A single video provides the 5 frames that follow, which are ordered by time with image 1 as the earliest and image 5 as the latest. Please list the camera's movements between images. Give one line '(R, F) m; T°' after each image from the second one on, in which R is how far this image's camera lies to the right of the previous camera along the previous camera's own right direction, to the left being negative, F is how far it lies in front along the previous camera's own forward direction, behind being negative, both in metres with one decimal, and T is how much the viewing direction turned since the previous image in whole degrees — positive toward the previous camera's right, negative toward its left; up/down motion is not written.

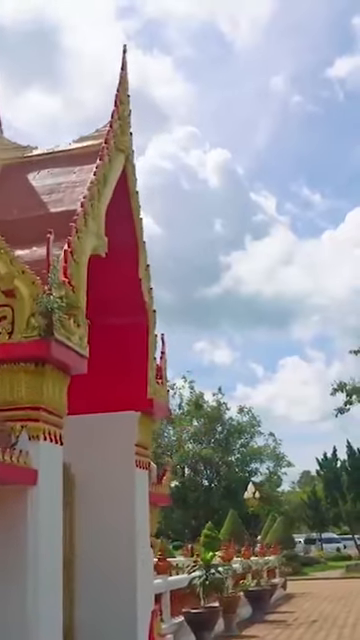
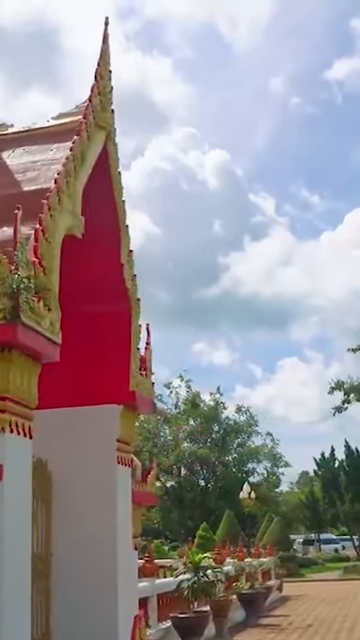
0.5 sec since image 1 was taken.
(+0.1, +0.5) m; 0°
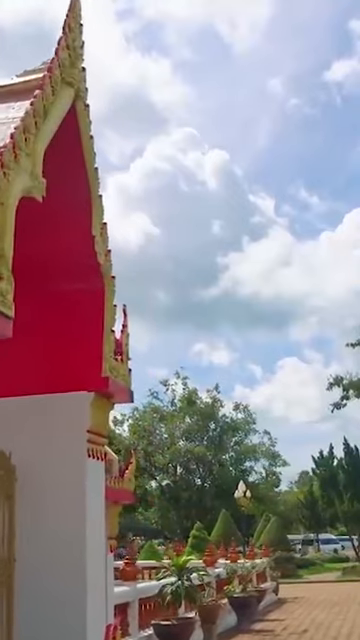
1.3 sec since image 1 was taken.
(+0.2, +0.8) m; 0°
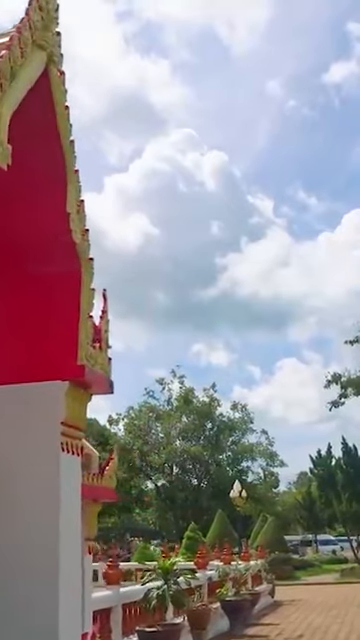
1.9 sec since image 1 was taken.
(+0.1, +0.6) m; 0°
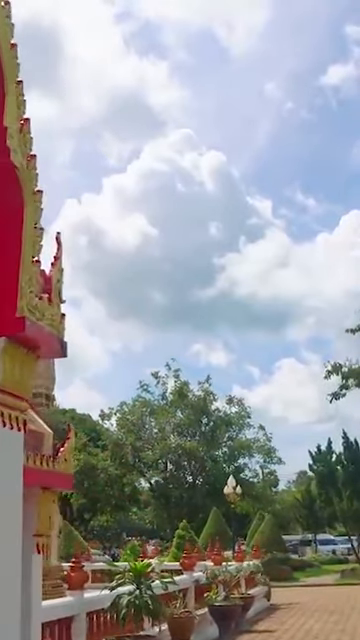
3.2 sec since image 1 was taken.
(+0.2, +1.5) m; 0°
